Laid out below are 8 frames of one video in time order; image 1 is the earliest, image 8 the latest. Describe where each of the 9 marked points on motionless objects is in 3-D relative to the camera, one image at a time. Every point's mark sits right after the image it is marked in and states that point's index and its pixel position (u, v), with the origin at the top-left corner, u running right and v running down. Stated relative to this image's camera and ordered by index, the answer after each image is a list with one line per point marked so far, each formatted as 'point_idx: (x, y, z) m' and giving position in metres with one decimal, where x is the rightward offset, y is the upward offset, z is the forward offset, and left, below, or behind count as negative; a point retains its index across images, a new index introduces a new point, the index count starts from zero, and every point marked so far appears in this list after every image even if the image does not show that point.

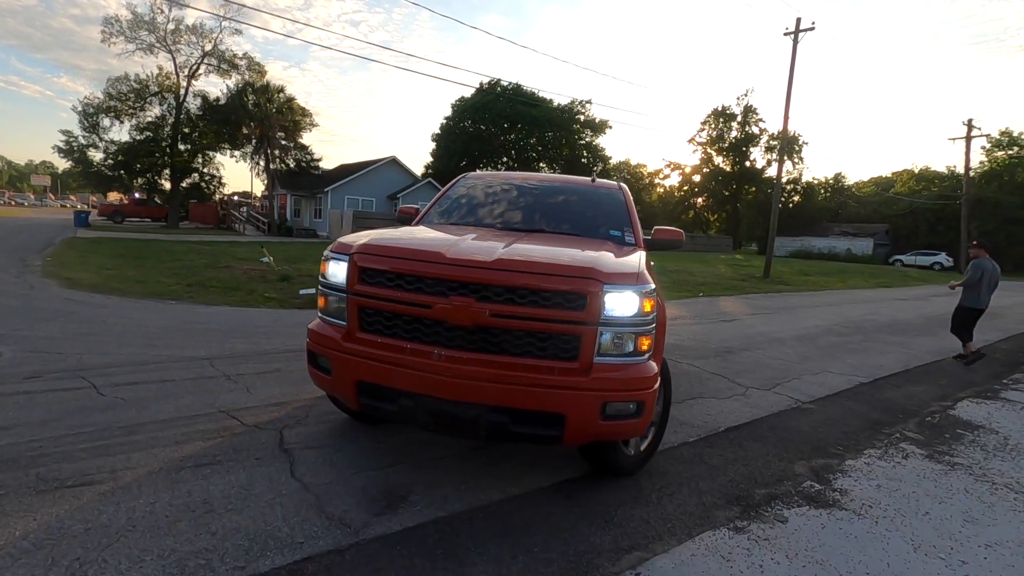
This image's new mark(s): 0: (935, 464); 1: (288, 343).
0: (+3.4, -1.4, +4.3) m
1: (-2.7, -0.7, +6.4) m
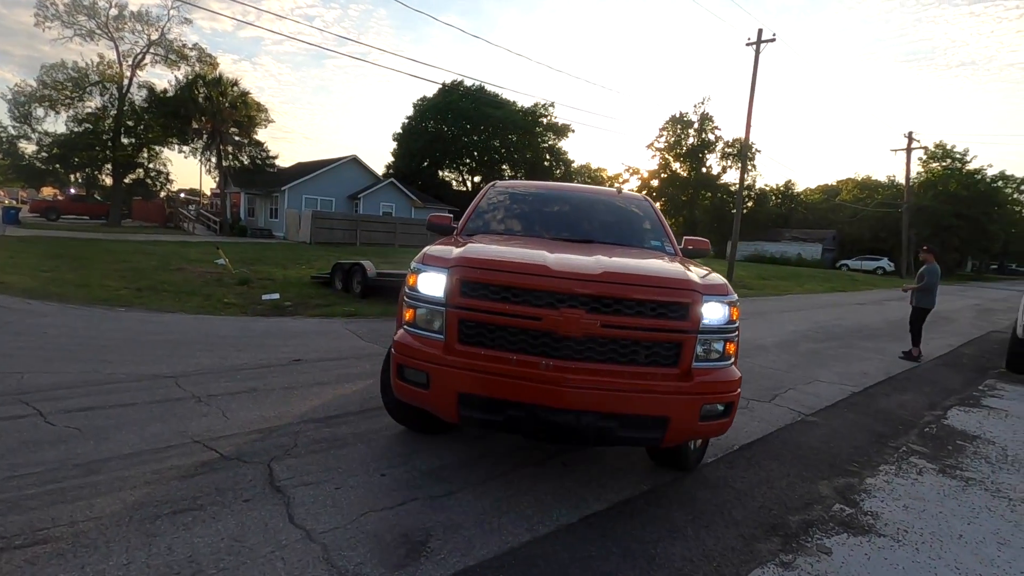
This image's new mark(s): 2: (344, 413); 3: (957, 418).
0: (+3.4, -1.5, +4.2) m
1: (-2.7, -0.8, +5.8) m
2: (-1.4, -1.0, +4.3) m
3: (+4.8, -1.4, +5.8) m
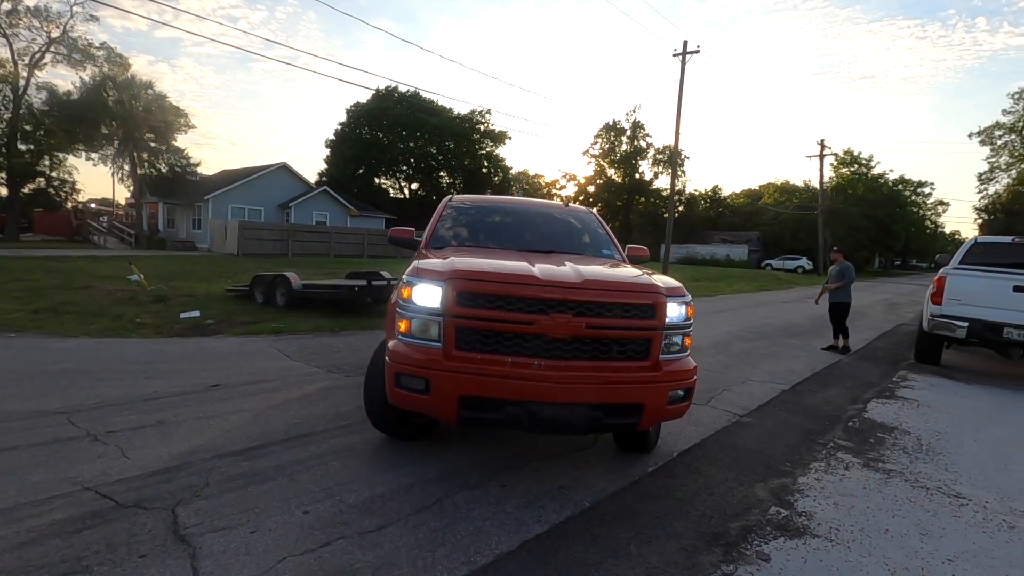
0: (+3.0, -1.5, +4.4) m
1: (-3.4, -1.0, +5.3) m
2: (-1.8, -1.2, +4.0) m
3: (+4.2, -1.4, +6.1) m
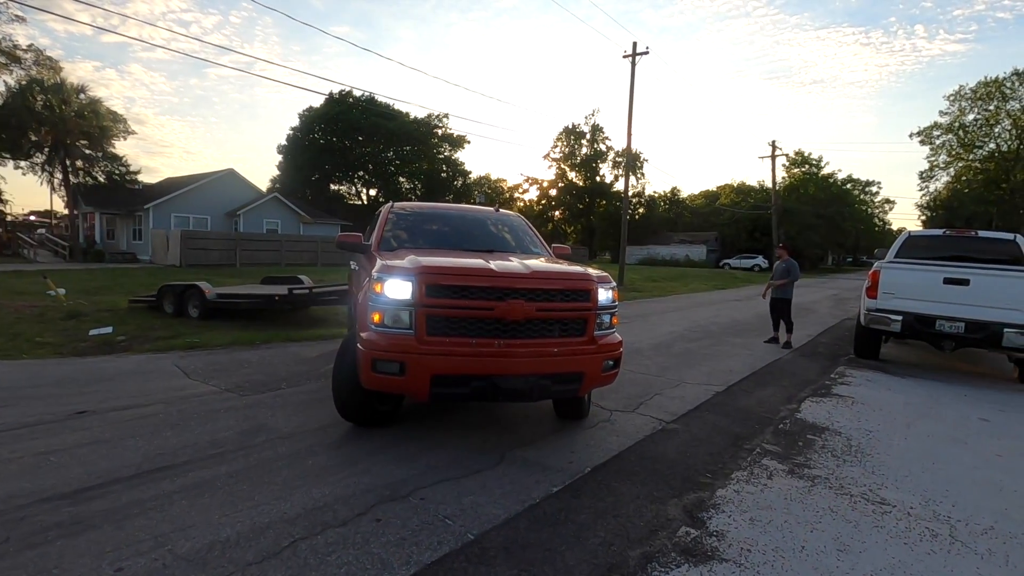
0: (+2.2, -1.5, +4.1) m
1: (-4.2, -1.1, +4.7) m
2: (-2.6, -1.2, +3.4) m
3: (+3.3, -1.3, +5.9) m
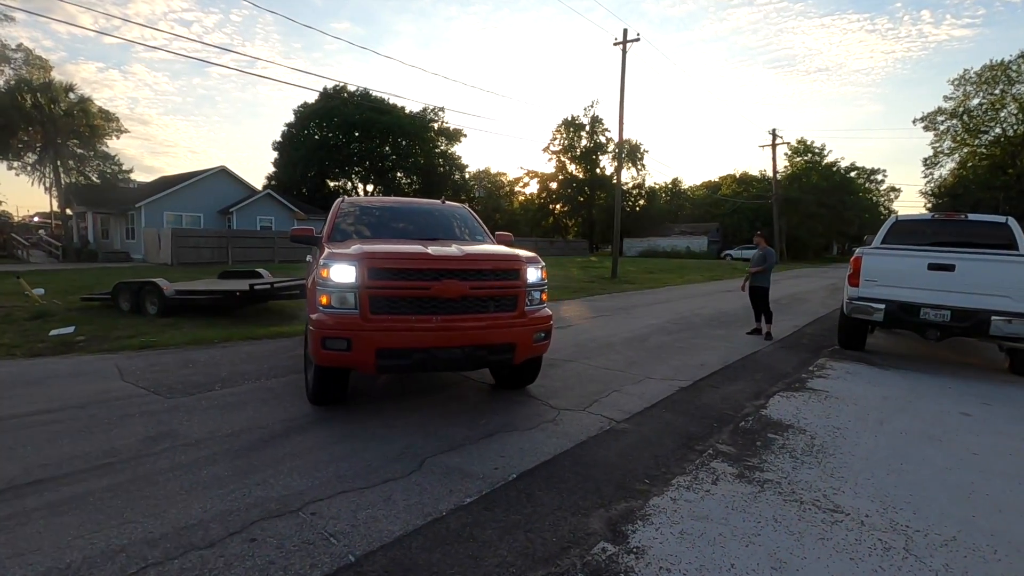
0: (+1.6, -1.4, +3.7) m
1: (-4.8, -1.1, +4.4) m
2: (-3.2, -1.2, +3.1) m
3: (+2.7, -1.2, +5.5) m
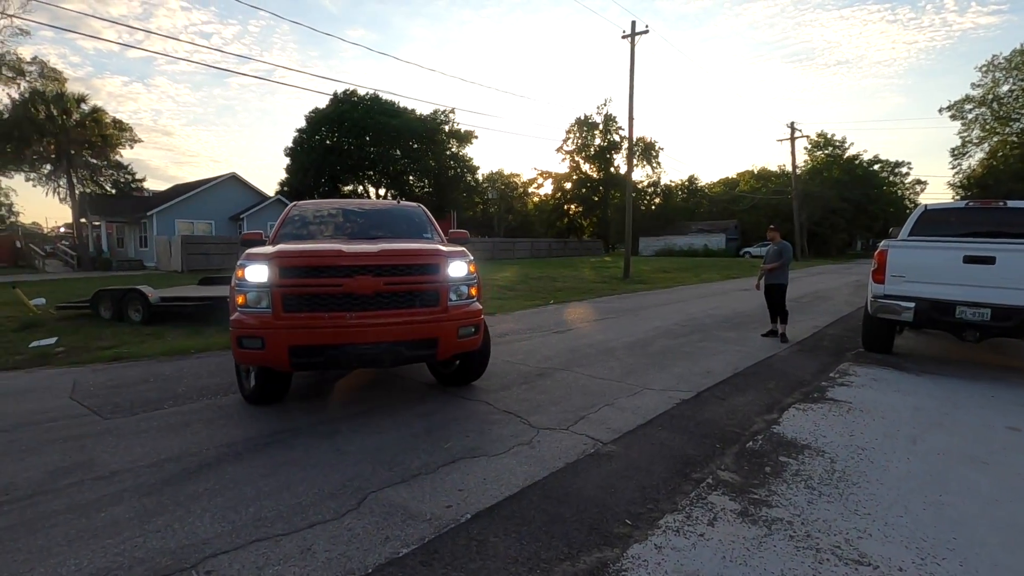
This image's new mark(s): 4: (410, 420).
0: (+1.4, -1.4, +3.1) m
1: (-5.0, -1.2, +3.9) m
2: (-3.4, -1.3, +2.6) m
3: (+2.5, -1.2, +4.8) m
4: (-0.9, -1.1, +4.5) m
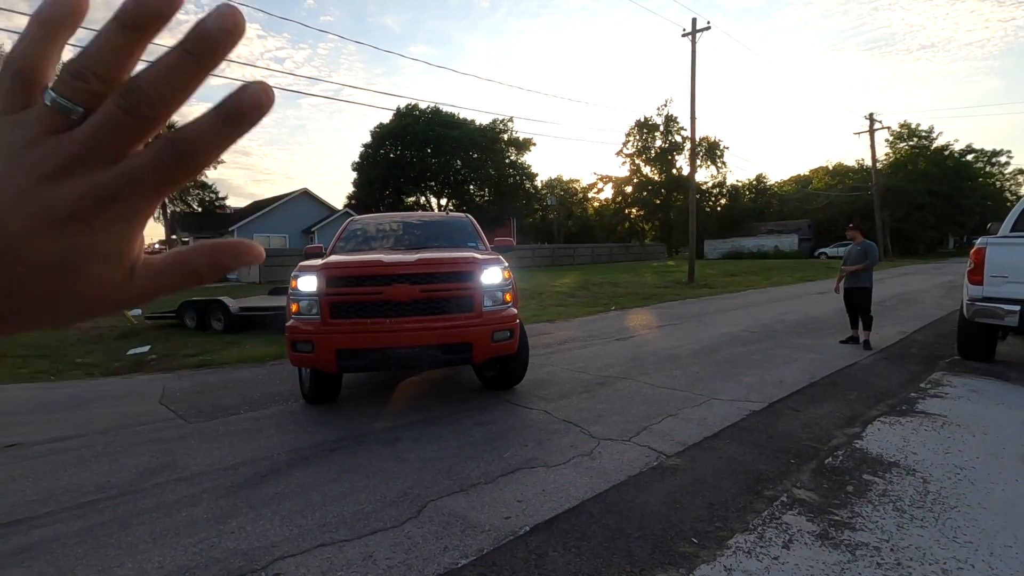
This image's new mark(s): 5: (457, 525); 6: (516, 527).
0: (+1.7, -1.4, +2.8) m
1: (-4.5, -1.3, +4.4) m
2: (-3.1, -1.4, +2.9) m
3: (+3.0, -1.2, +4.5) m
4: (-0.4, -1.2, +4.5) m
5: (-0.3, -1.3, +3.0) m
6: (0.0, -1.4, +3.0) m
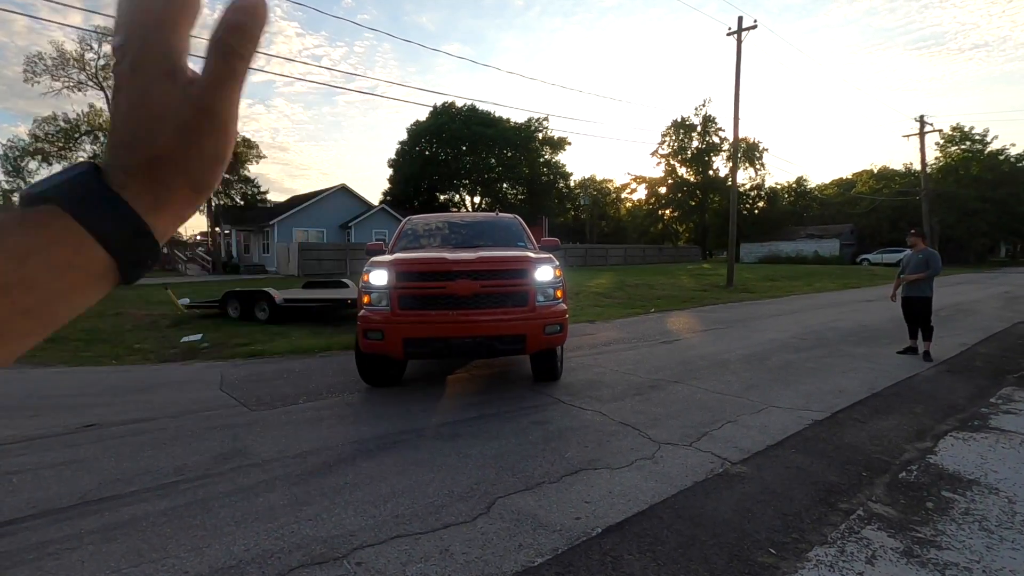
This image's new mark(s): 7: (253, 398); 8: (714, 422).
0: (+2.1, -1.5, +2.7) m
1: (-4.1, -1.2, +4.6) m
2: (-2.7, -1.3, +3.1) m
3: (+3.5, -1.3, +4.3) m
4: (+0.1, -1.2, +4.5) m
5: (+0.1, -1.3, +3.0) m
6: (+0.4, -1.4, +3.0) m
7: (-2.7, -1.2, +5.6) m
8: (+1.8, -1.2, +4.8) m
